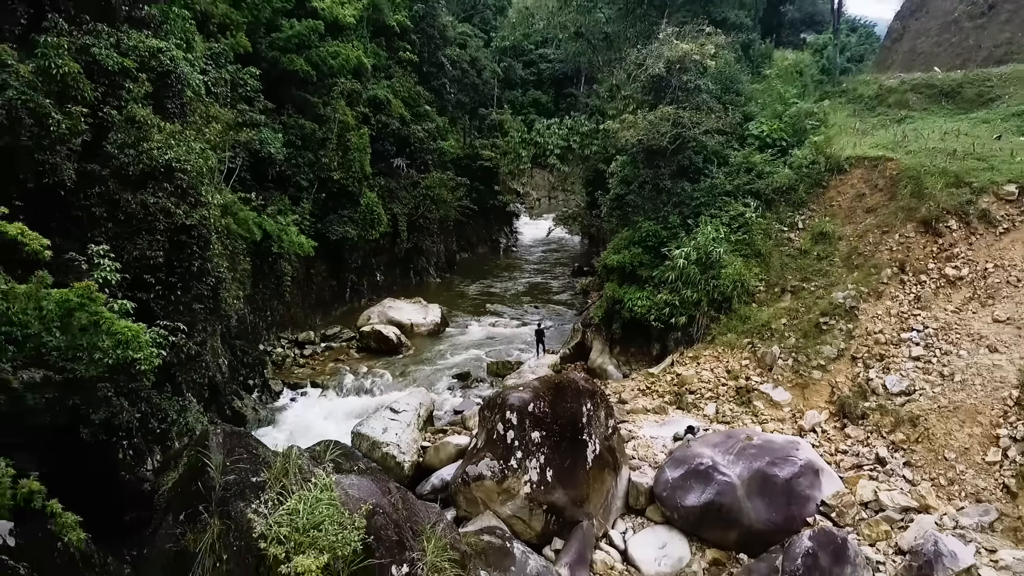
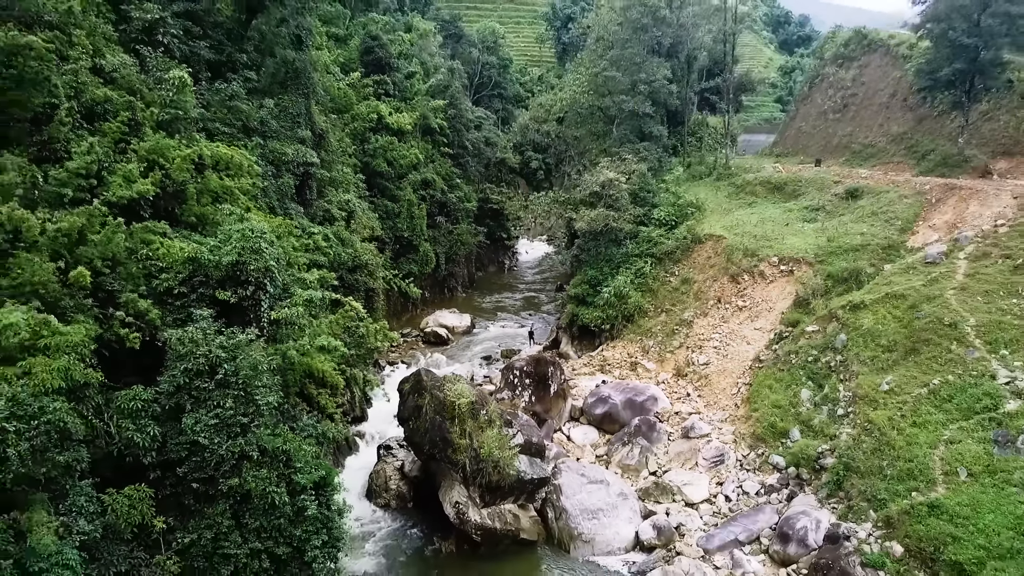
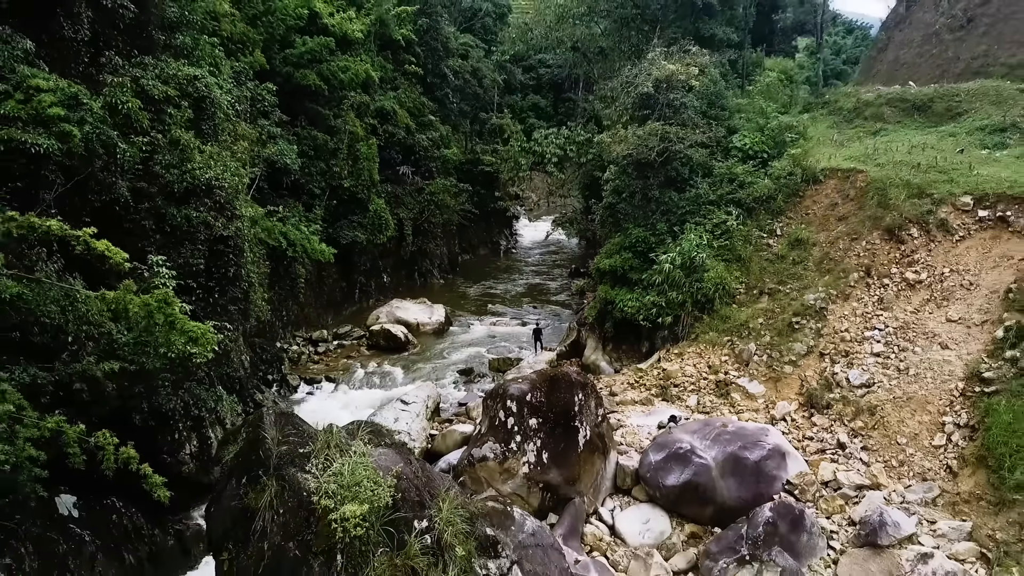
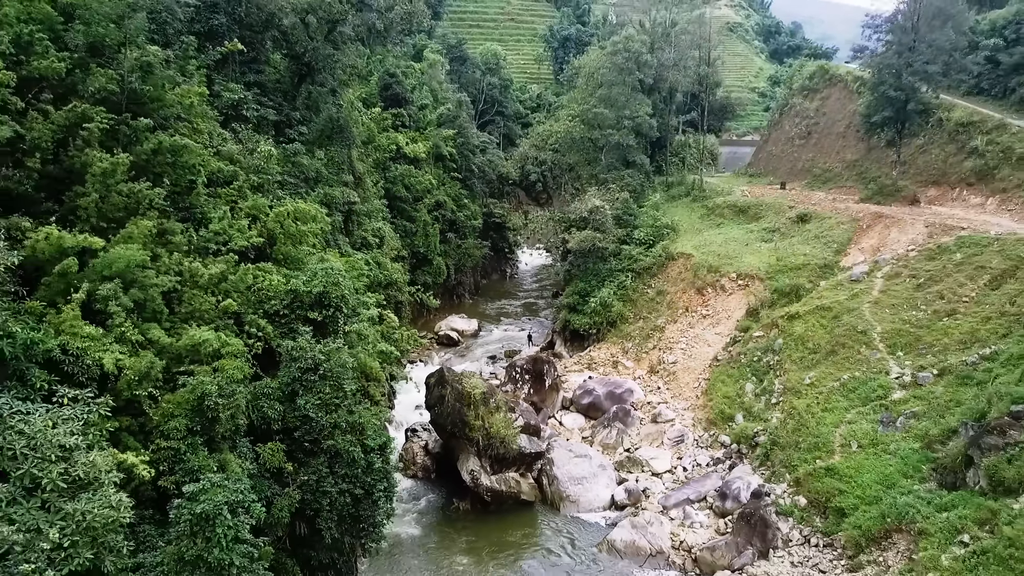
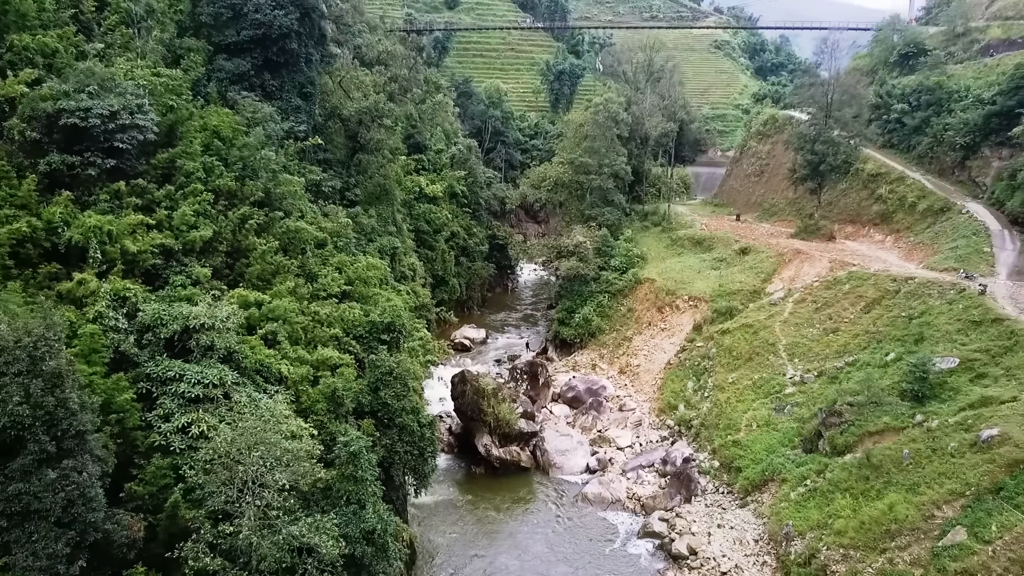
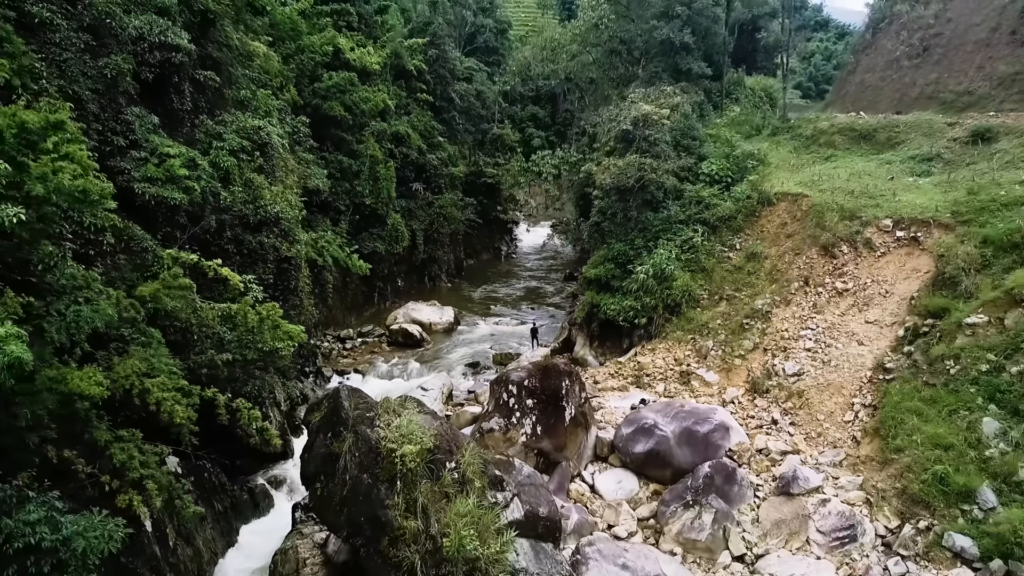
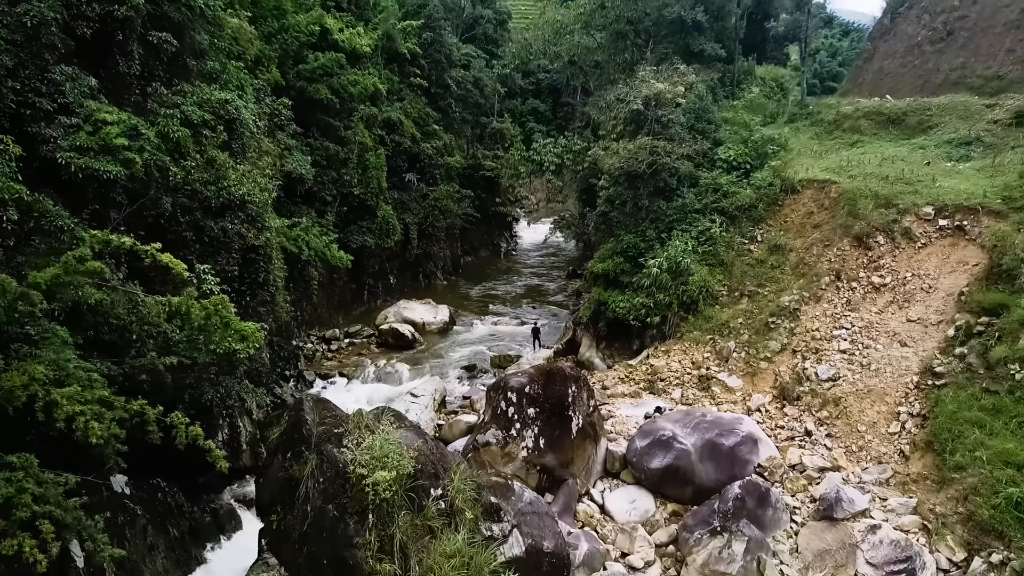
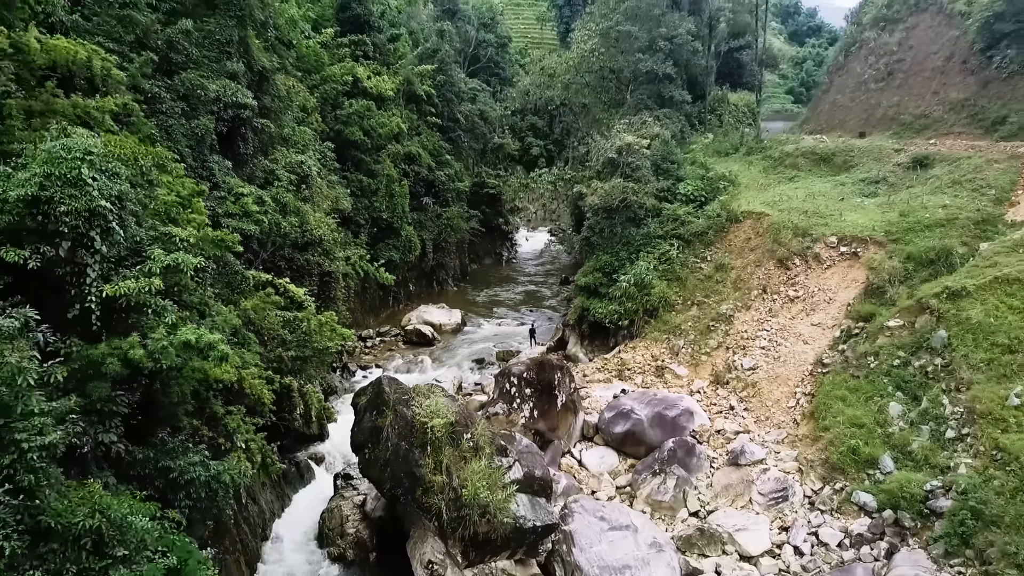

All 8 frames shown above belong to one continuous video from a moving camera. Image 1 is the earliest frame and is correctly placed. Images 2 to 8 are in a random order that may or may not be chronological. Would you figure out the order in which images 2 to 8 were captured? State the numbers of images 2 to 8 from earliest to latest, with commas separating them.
3, 7, 6, 8, 2, 4, 5
